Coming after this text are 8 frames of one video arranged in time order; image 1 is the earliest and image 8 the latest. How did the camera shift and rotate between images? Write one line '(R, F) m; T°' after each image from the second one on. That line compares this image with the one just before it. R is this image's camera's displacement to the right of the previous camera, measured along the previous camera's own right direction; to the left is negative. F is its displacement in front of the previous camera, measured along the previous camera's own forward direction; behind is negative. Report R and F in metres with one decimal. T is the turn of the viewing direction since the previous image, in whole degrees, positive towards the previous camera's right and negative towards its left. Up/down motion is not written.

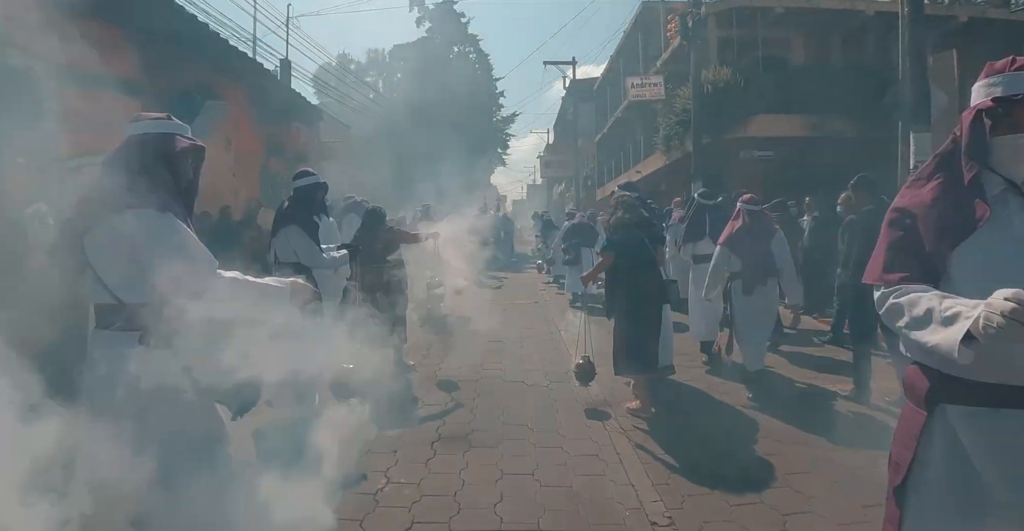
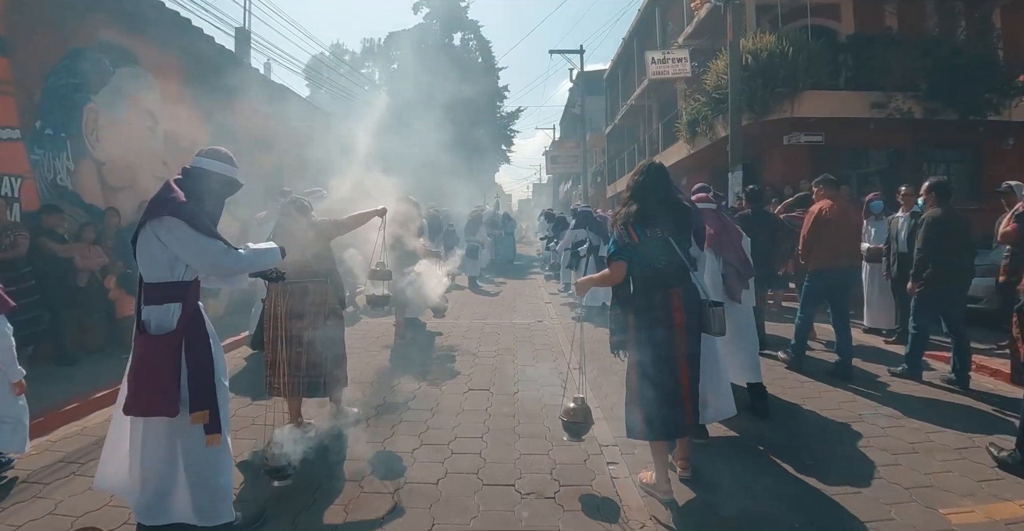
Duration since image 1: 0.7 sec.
(+0.1, +1.9) m; -1°
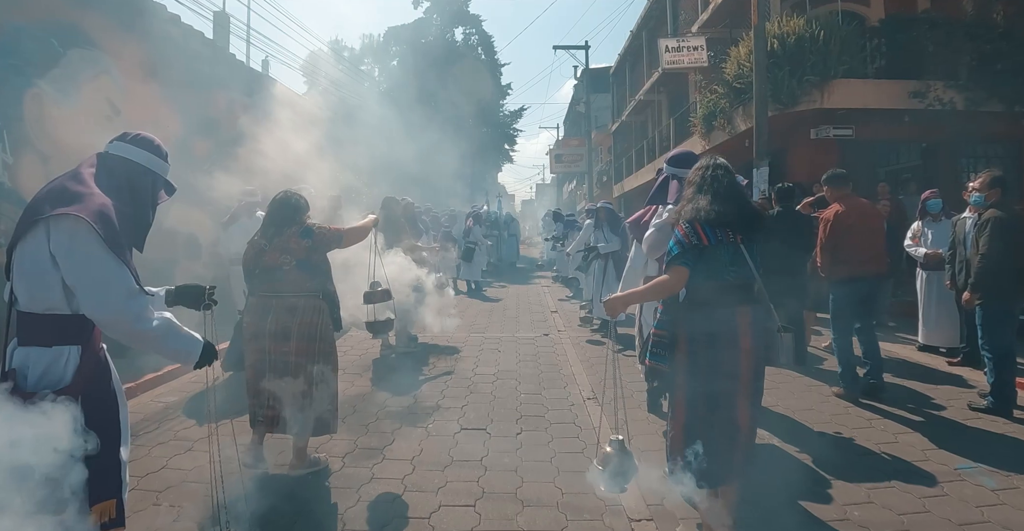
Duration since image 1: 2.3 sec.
(0.0, +0.8) m; 0°
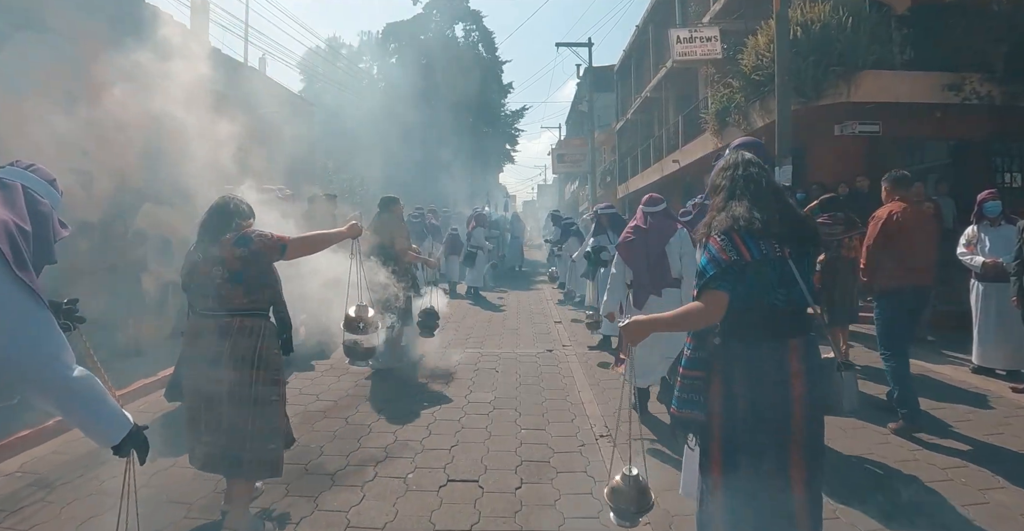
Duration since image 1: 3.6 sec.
(0.0, +0.6) m; 0°
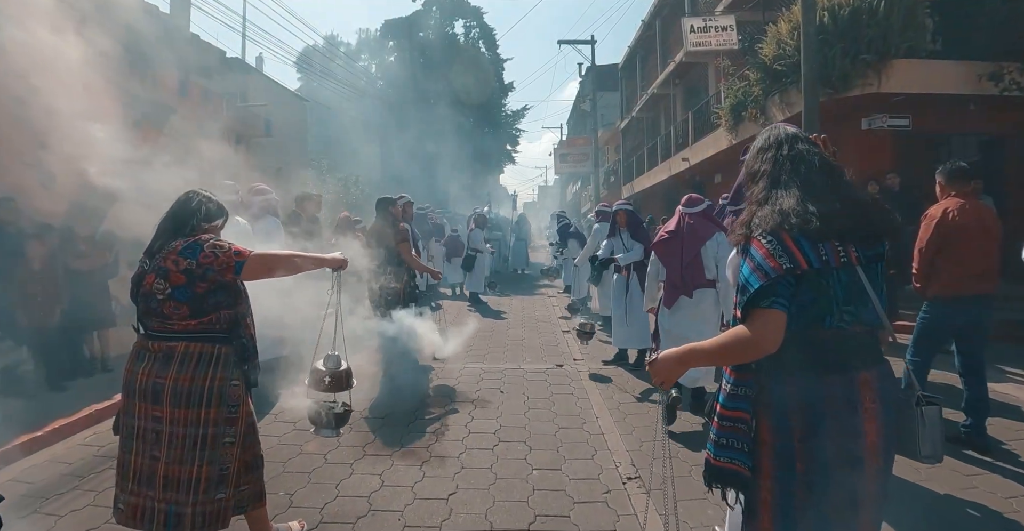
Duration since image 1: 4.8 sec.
(0.0, +0.6) m; 0°
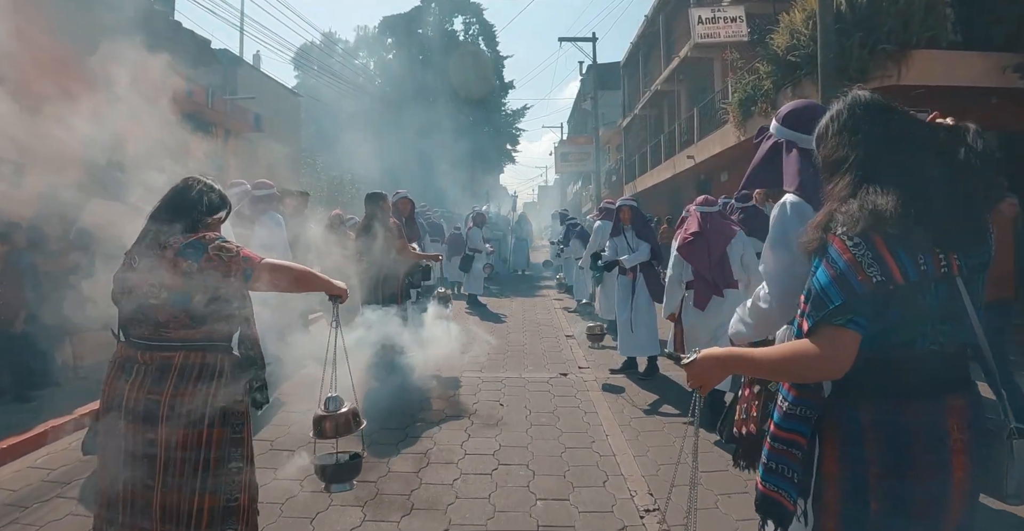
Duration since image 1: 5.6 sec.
(0.0, +0.4) m; 0°
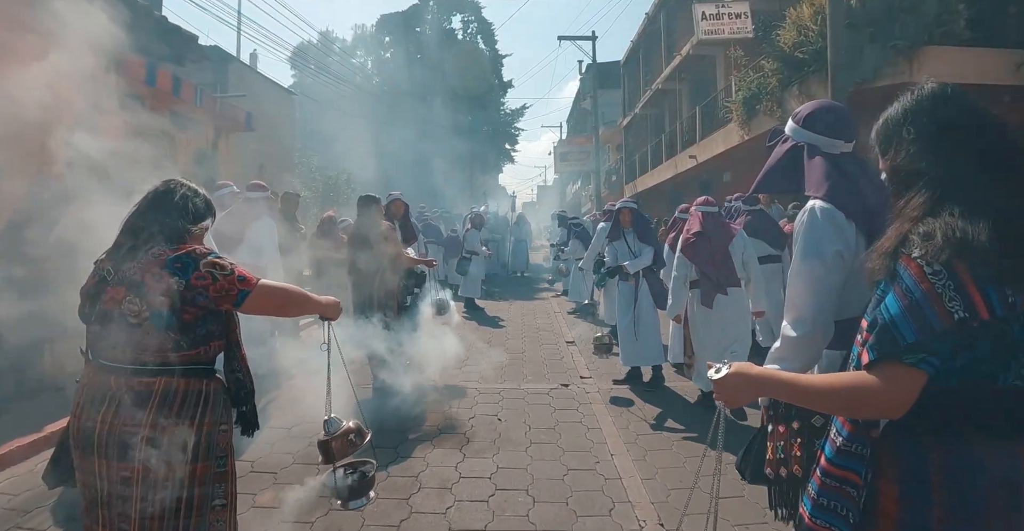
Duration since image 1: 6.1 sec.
(0.0, +0.2) m; 0°
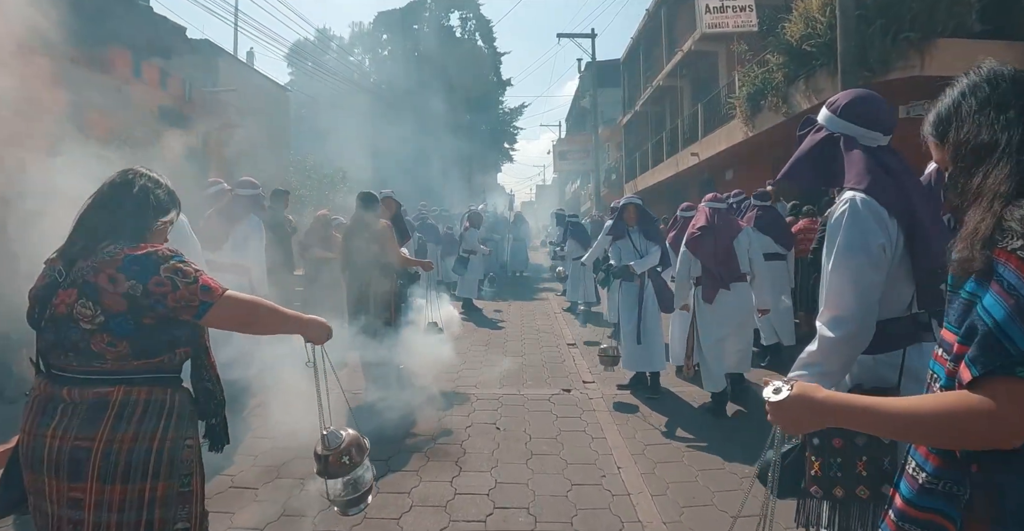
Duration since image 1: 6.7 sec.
(0.0, +0.2) m; 0°
